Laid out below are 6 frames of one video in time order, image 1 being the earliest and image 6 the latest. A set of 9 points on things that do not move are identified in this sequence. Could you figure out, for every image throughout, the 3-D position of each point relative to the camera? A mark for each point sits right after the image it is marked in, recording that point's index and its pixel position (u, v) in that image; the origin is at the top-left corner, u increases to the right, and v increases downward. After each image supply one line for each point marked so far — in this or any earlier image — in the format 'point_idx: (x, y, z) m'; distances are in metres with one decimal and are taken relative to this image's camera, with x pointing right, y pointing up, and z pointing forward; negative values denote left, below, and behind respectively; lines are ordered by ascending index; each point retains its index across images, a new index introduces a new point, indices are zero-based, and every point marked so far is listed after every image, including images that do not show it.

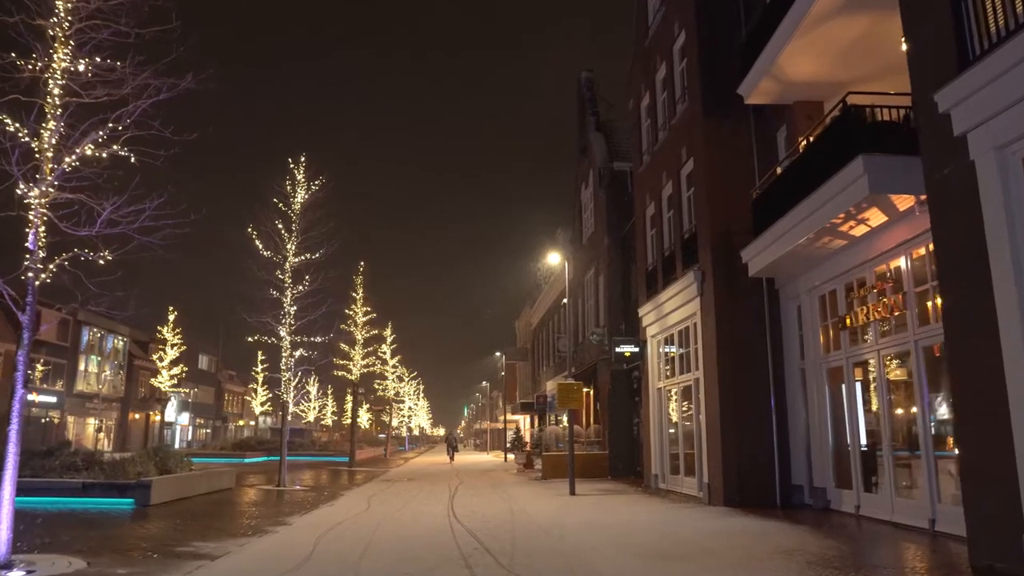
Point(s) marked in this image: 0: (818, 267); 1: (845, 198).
0: (+5.4, +0.4, +12.9) m
1: (+4.5, +1.2, +9.9) m
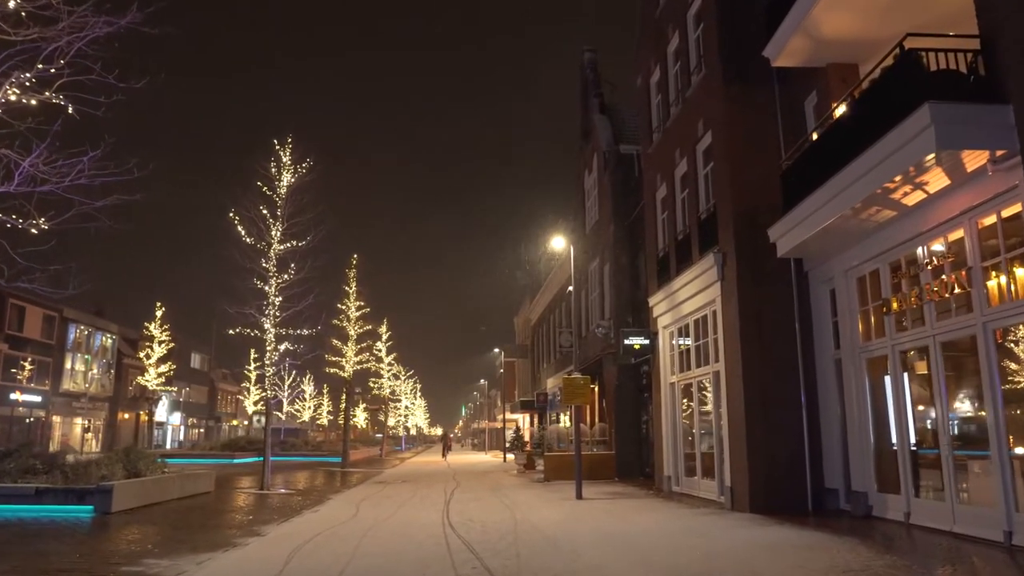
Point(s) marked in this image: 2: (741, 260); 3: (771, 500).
0: (+5.4, +0.7, +11.5) m
1: (+4.5, +1.5, +8.6) m
2: (+4.1, +0.5, +13.2) m
3: (+4.3, -3.5, +12.3) m
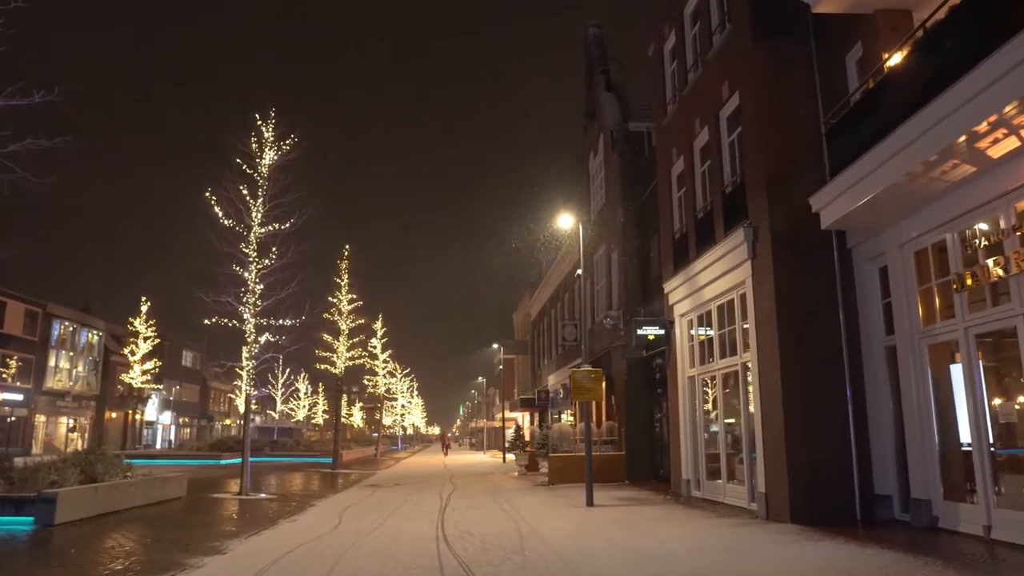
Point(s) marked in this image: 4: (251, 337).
0: (+5.5, +1.0, +10.0) m
1: (+4.6, +1.9, +7.0) m
2: (+4.2, +0.8, +11.6) m
3: (+4.4, -3.2, +10.7) m
4: (-6.5, -1.2, +18.5) m
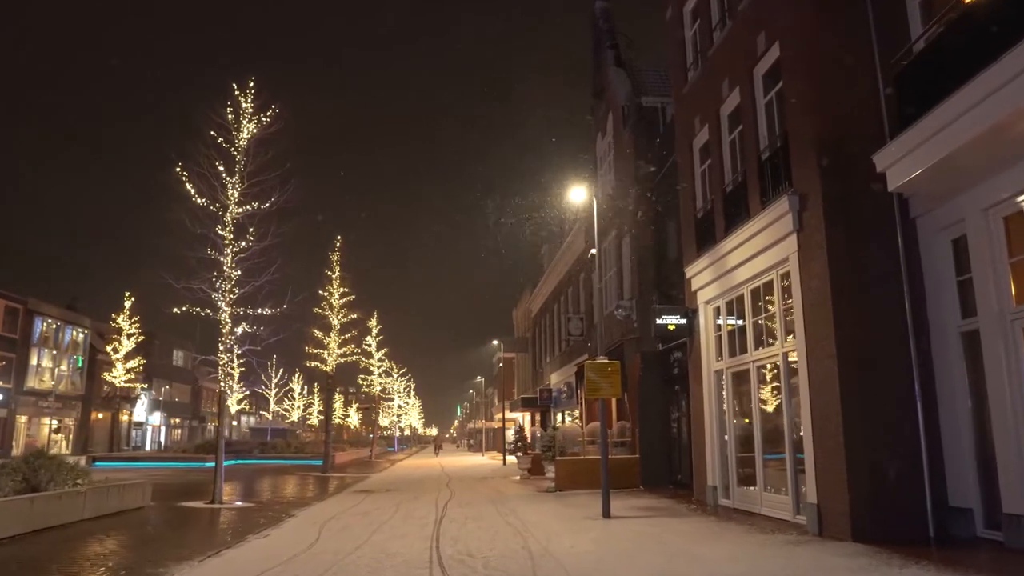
0: (+5.6, +1.3, +8.3) m
1: (+4.7, +2.2, +5.3) m
2: (+4.3, +1.1, +9.9) m
3: (+4.5, -2.9, +9.0) m
4: (-6.5, -0.9, +16.8) m
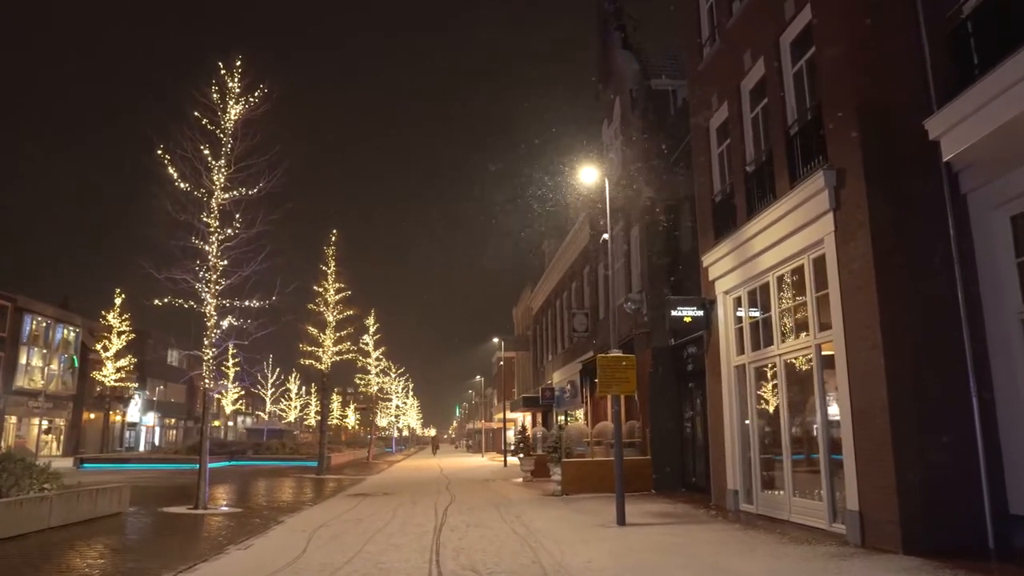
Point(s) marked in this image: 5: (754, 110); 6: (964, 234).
0: (+5.7, +1.5, +7.3) m
1: (+4.8, +2.4, +4.3) m
2: (+4.3, +1.3, +8.9) m
3: (+4.6, -2.7, +8.0) m
4: (-6.4, -0.7, +15.8) m
5: (+4.1, +3.0, +12.4) m
6: (+5.4, +0.6, +8.8) m
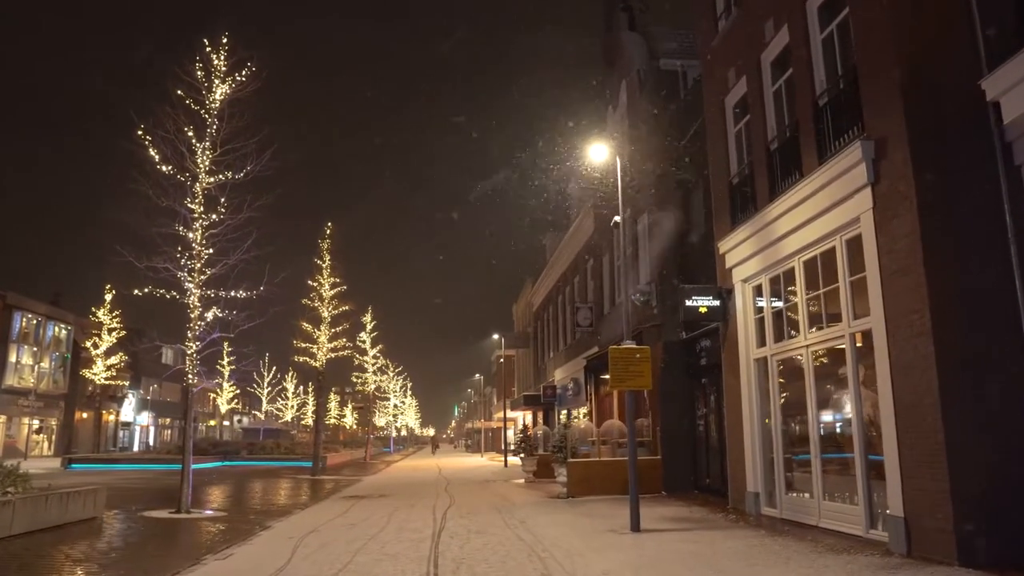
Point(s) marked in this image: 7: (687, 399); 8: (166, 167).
0: (+5.7, +1.7, +6.4) m
1: (+4.9, +2.6, +3.4) m
2: (+4.4, +1.5, +8.0) m
3: (+4.7, -2.5, +7.2) m
4: (-6.3, -0.5, +14.9) m
5: (+4.1, +3.2, +11.6) m
6: (+5.5, +0.8, +8.0) m
7: (+3.7, -2.4, +15.7) m
8: (-6.7, +2.3, +14.4) m
